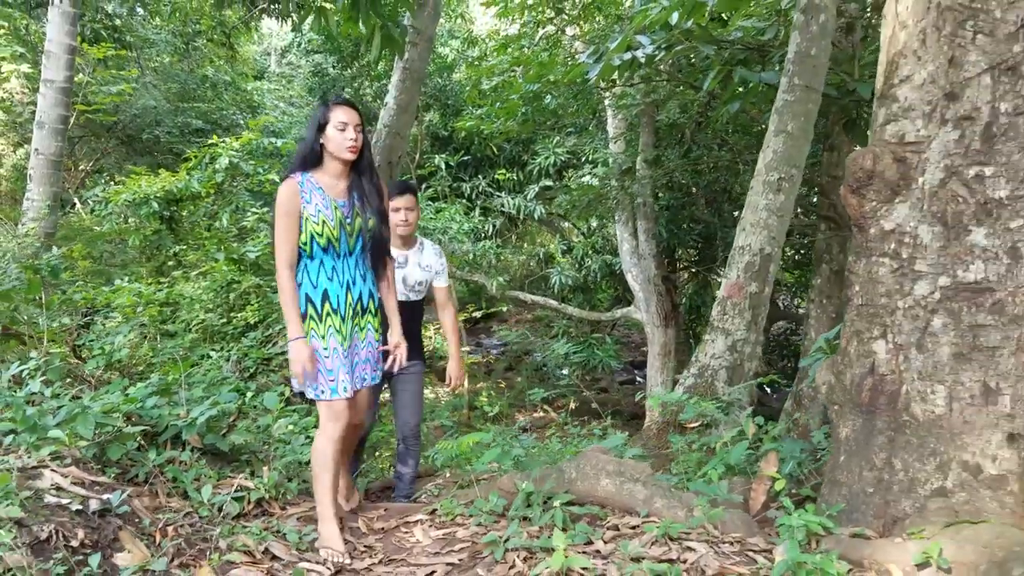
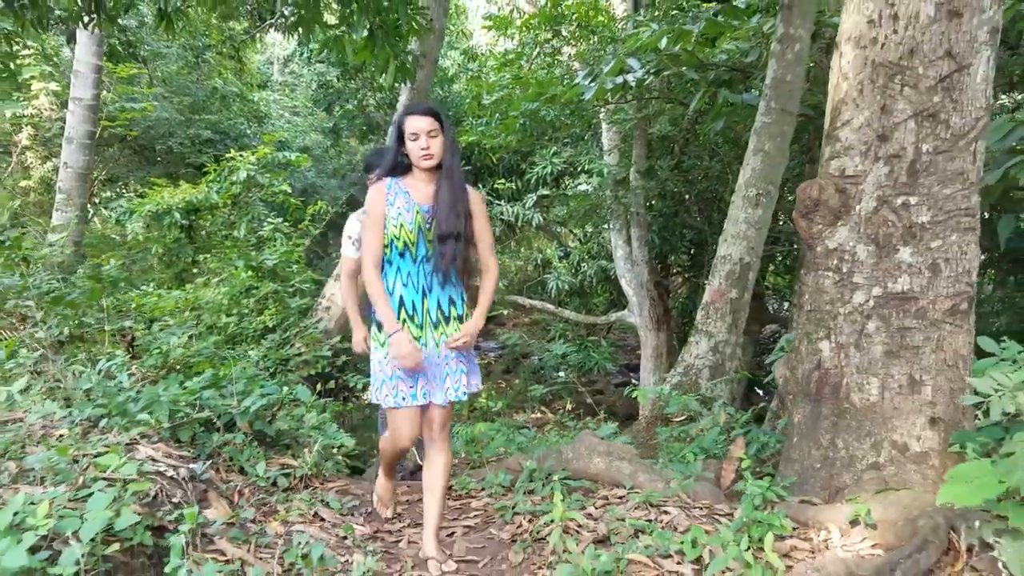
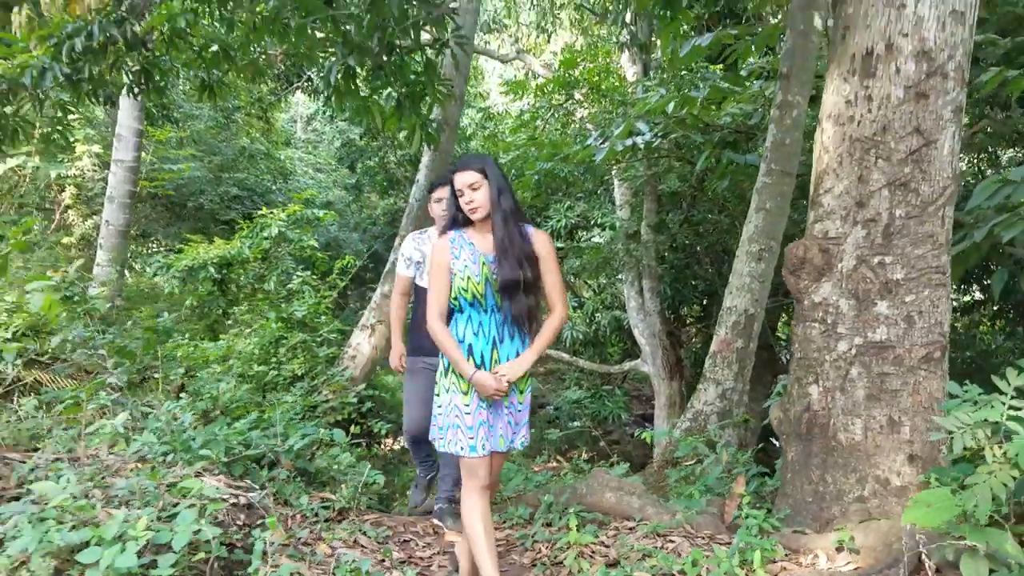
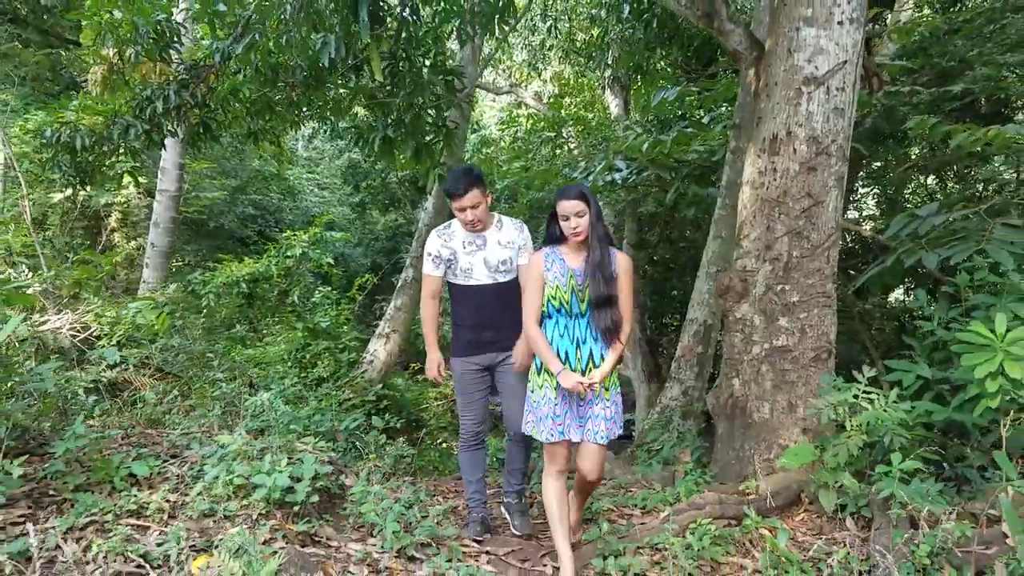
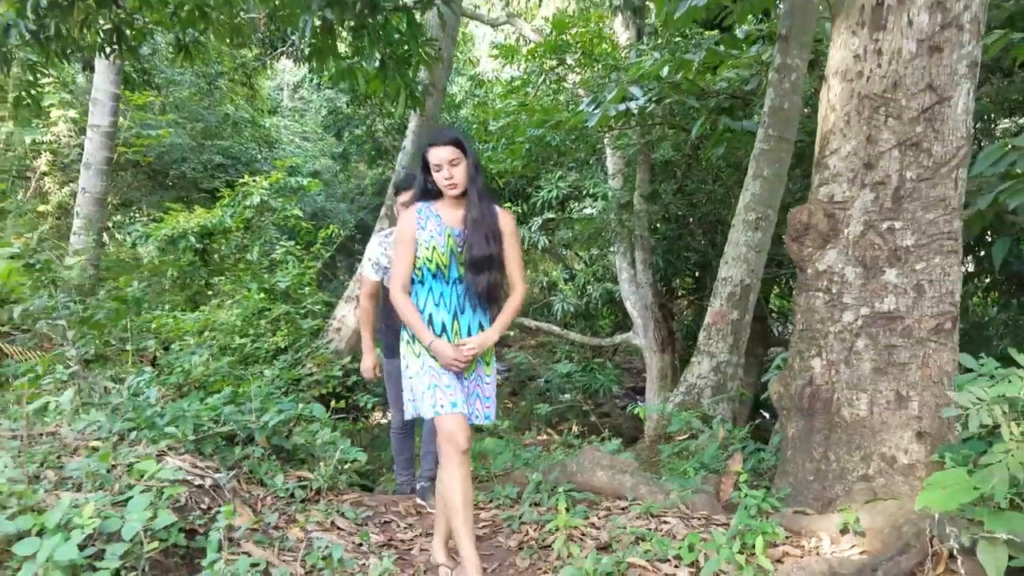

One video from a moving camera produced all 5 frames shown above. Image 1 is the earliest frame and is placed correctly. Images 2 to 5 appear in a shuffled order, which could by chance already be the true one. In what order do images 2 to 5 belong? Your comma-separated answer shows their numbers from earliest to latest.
2, 5, 3, 4
